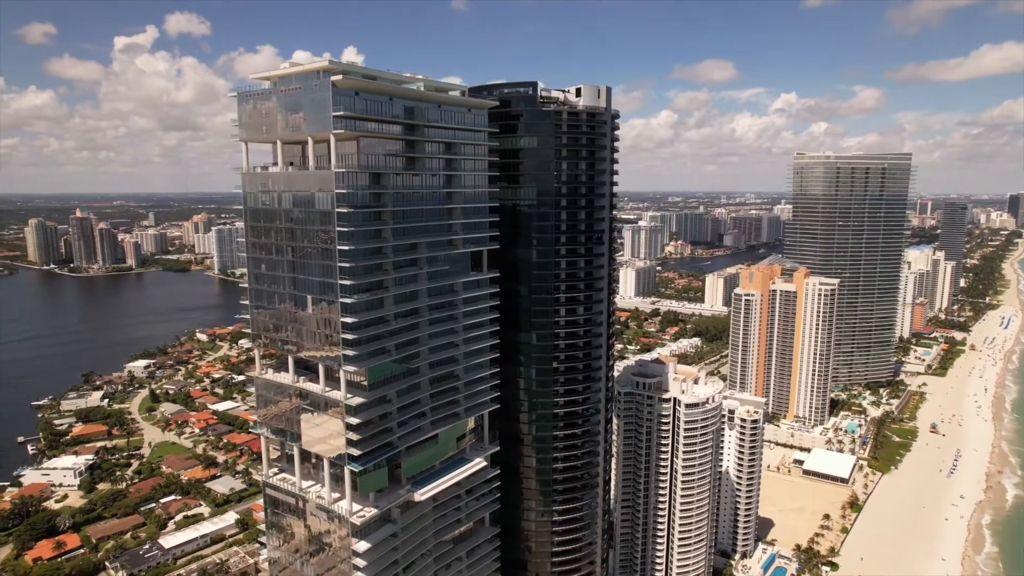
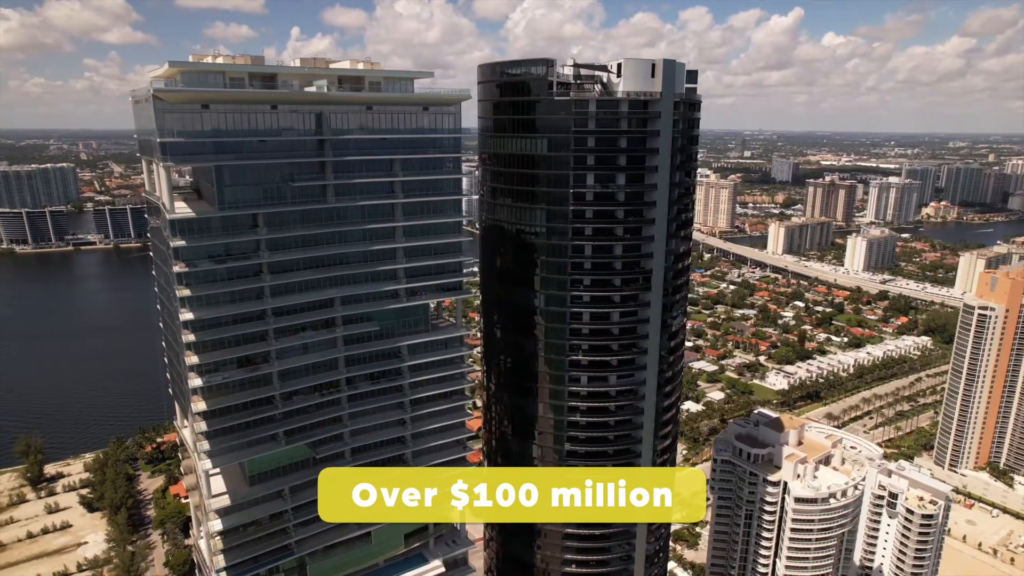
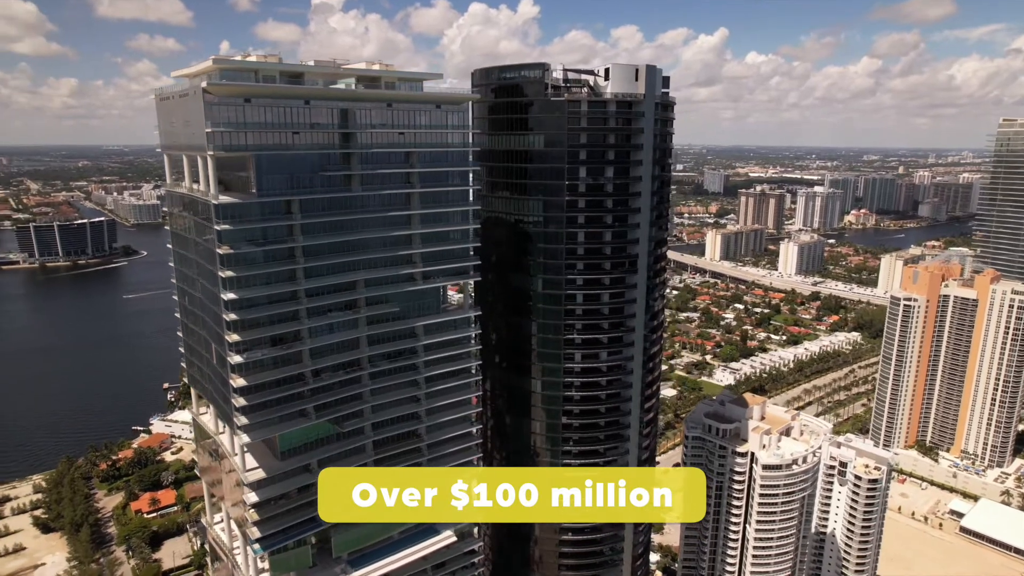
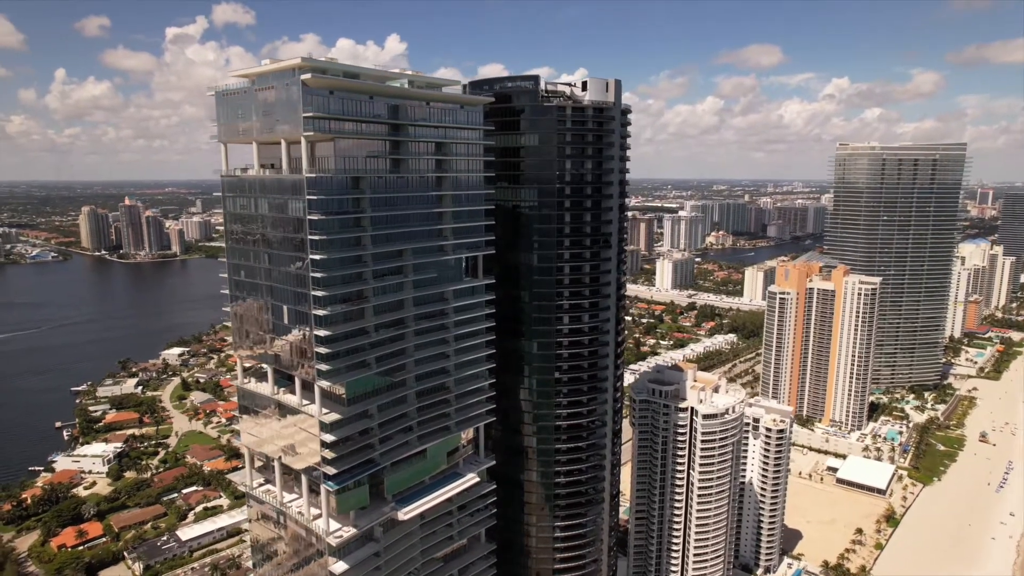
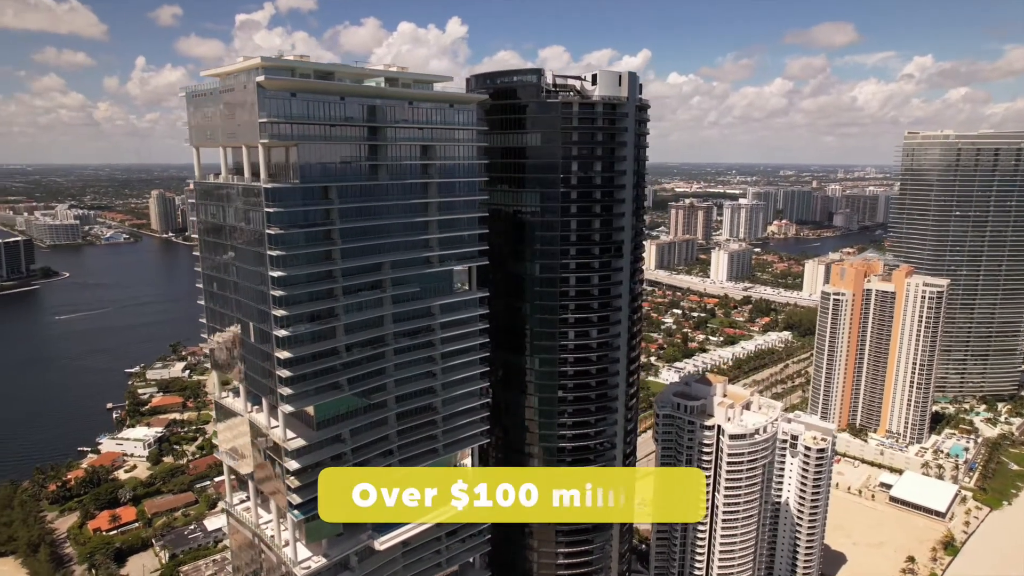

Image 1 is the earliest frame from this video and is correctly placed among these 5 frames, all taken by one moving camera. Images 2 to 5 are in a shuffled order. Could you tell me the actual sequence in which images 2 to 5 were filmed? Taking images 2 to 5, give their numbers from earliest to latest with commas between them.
4, 5, 3, 2
